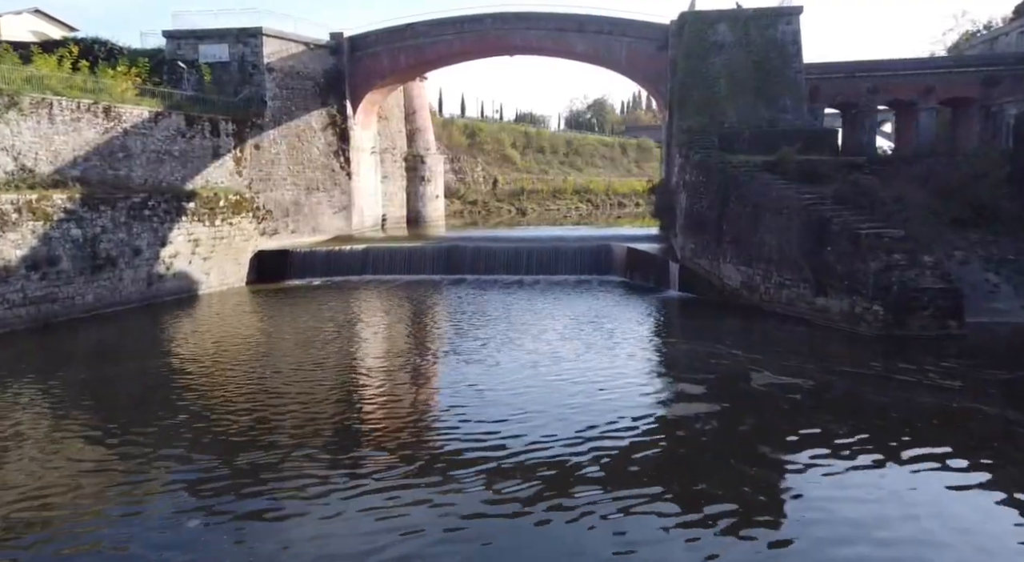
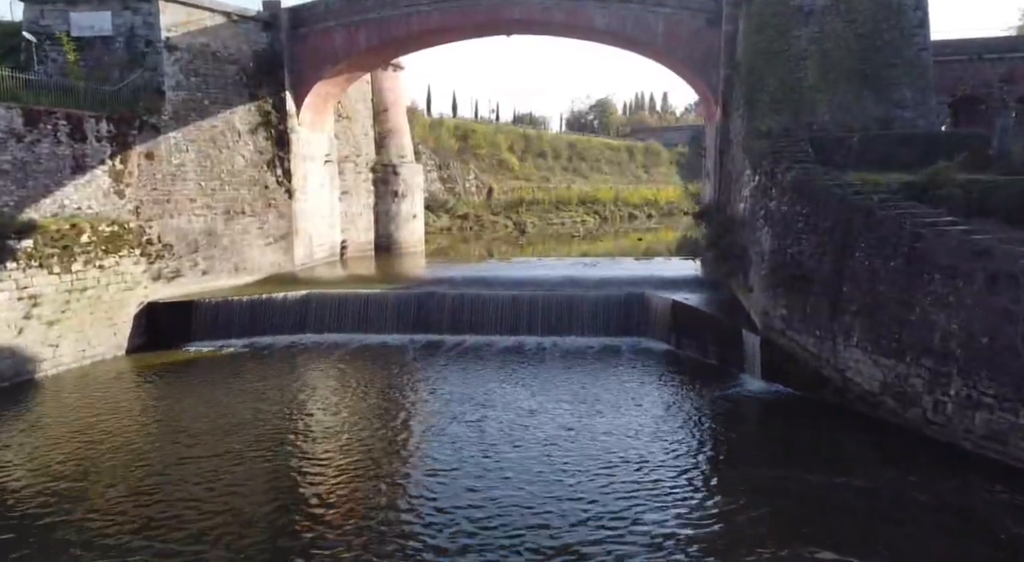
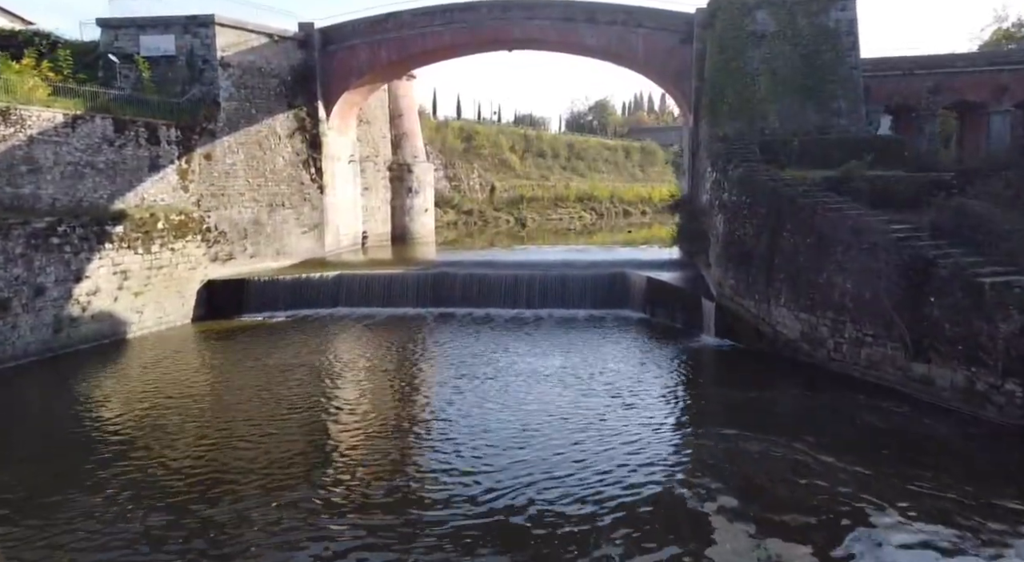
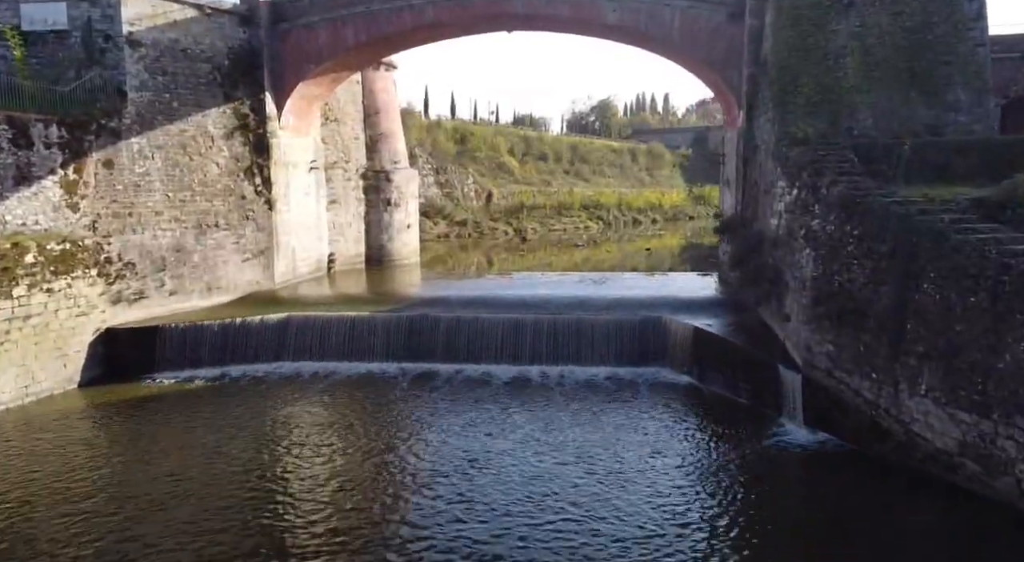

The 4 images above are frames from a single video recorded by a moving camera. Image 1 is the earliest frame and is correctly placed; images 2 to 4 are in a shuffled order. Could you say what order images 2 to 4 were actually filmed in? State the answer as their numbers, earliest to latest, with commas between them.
3, 2, 4
